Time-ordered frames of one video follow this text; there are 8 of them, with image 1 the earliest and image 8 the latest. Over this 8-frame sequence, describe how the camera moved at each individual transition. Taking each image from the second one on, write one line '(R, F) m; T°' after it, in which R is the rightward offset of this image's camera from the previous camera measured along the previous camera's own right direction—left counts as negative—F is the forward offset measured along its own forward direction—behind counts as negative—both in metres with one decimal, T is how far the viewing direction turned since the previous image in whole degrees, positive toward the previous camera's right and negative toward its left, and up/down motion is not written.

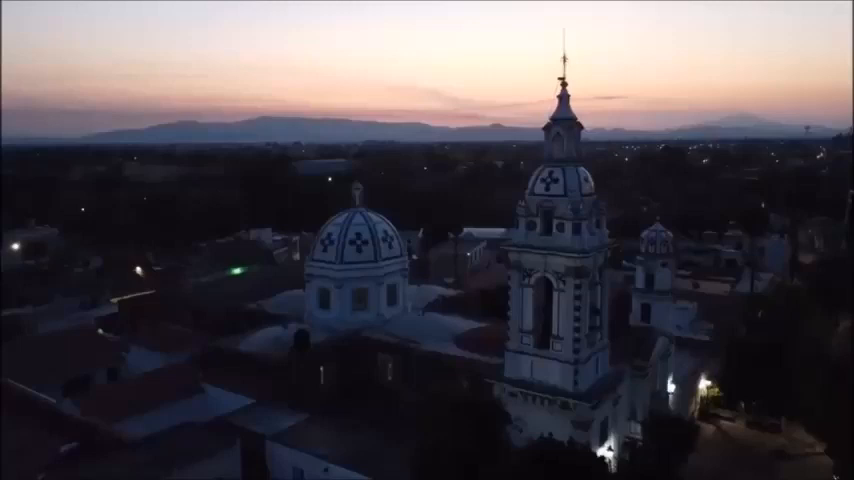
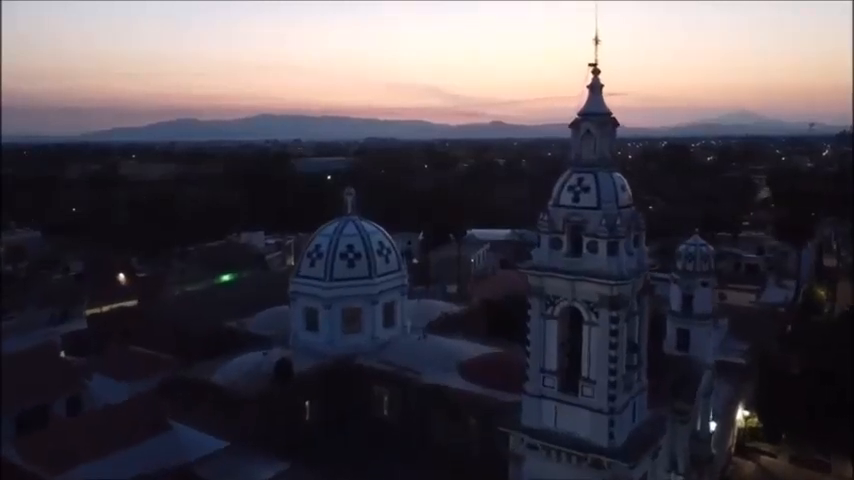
(0.0, +0.8) m; 0°
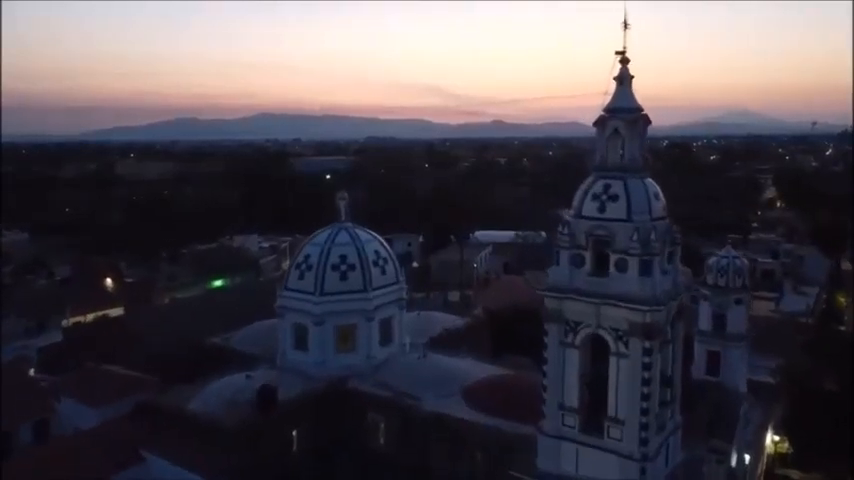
(0.0, +0.5) m; 0°
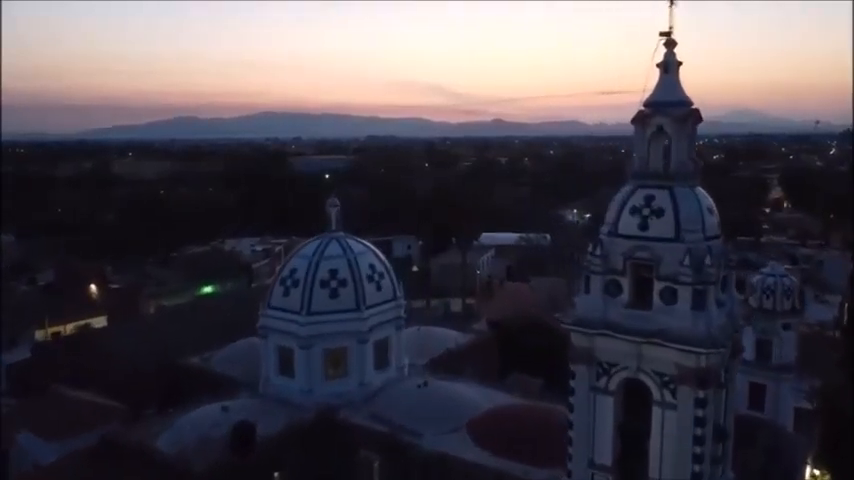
(0.0, +0.5) m; 0°
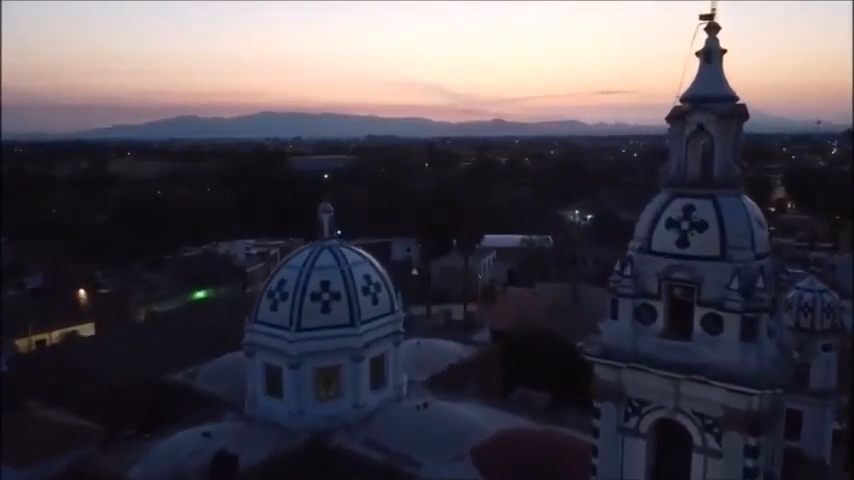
(0.0, +0.4) m; 0°
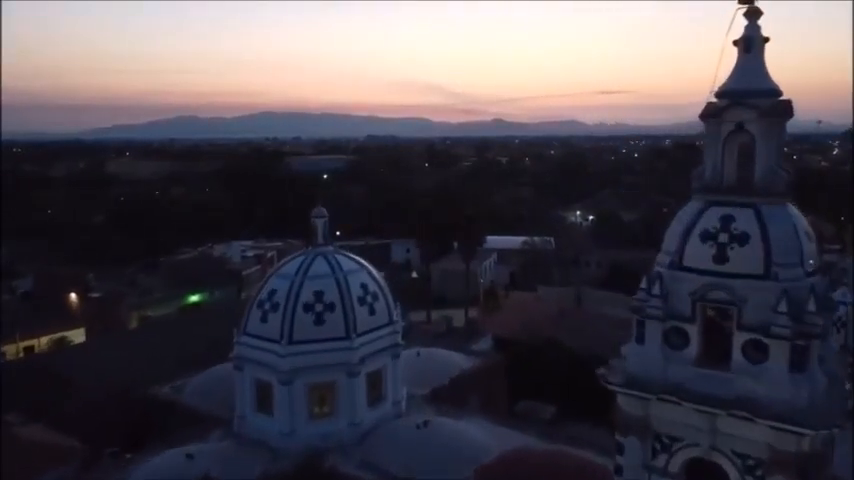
(0.0, +0.3) m; 0°
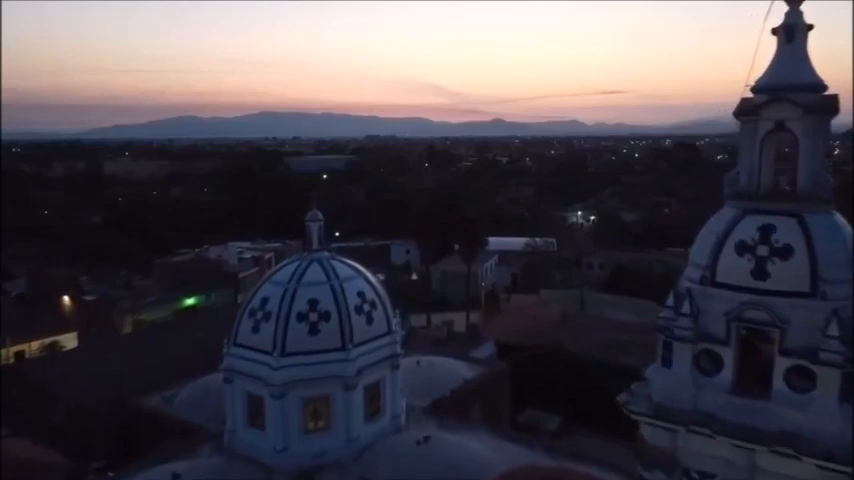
(0.0, +0.2) m; 0°
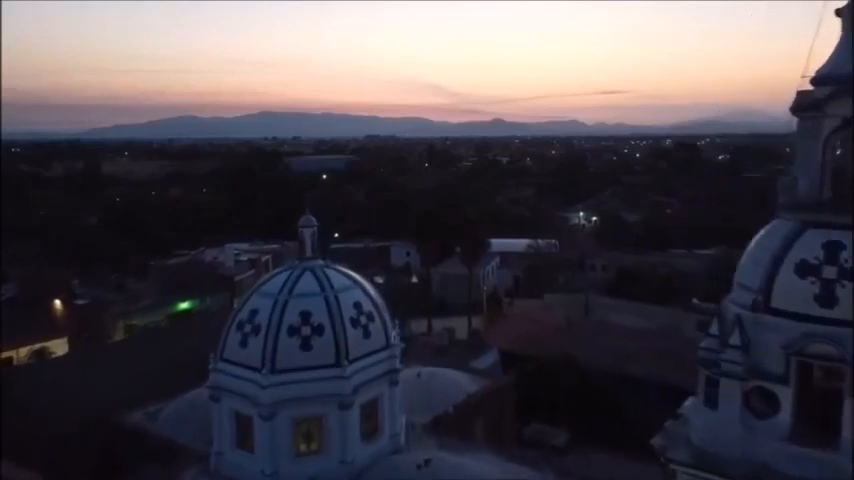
(0.0, +0.3) m; 0°
